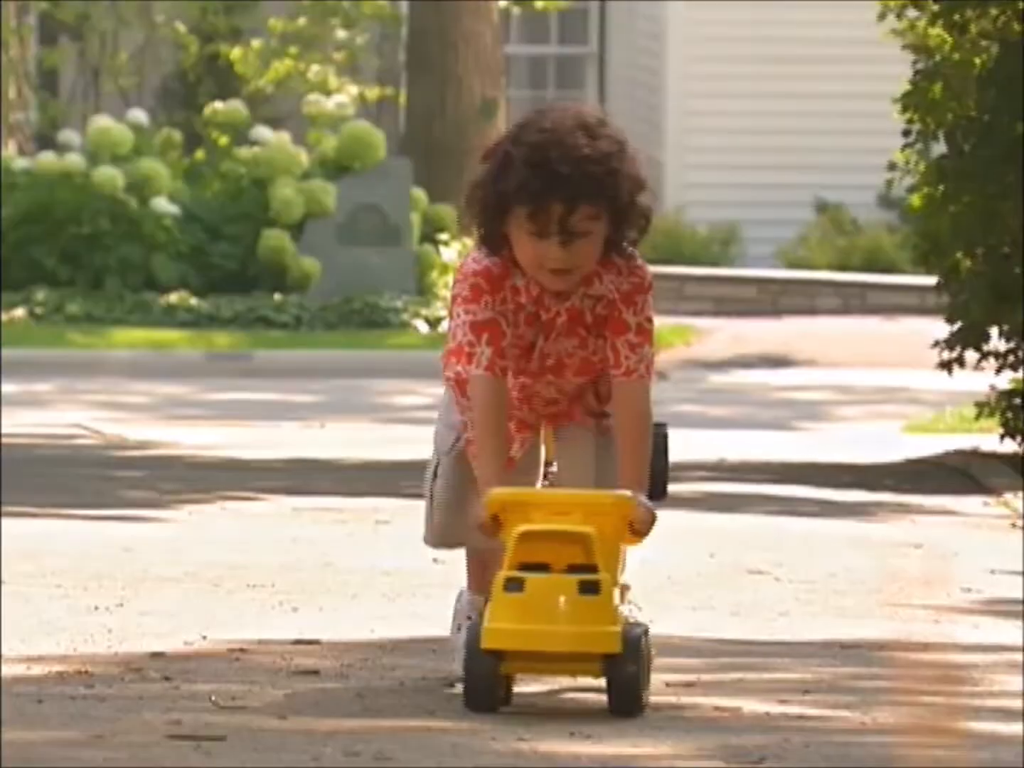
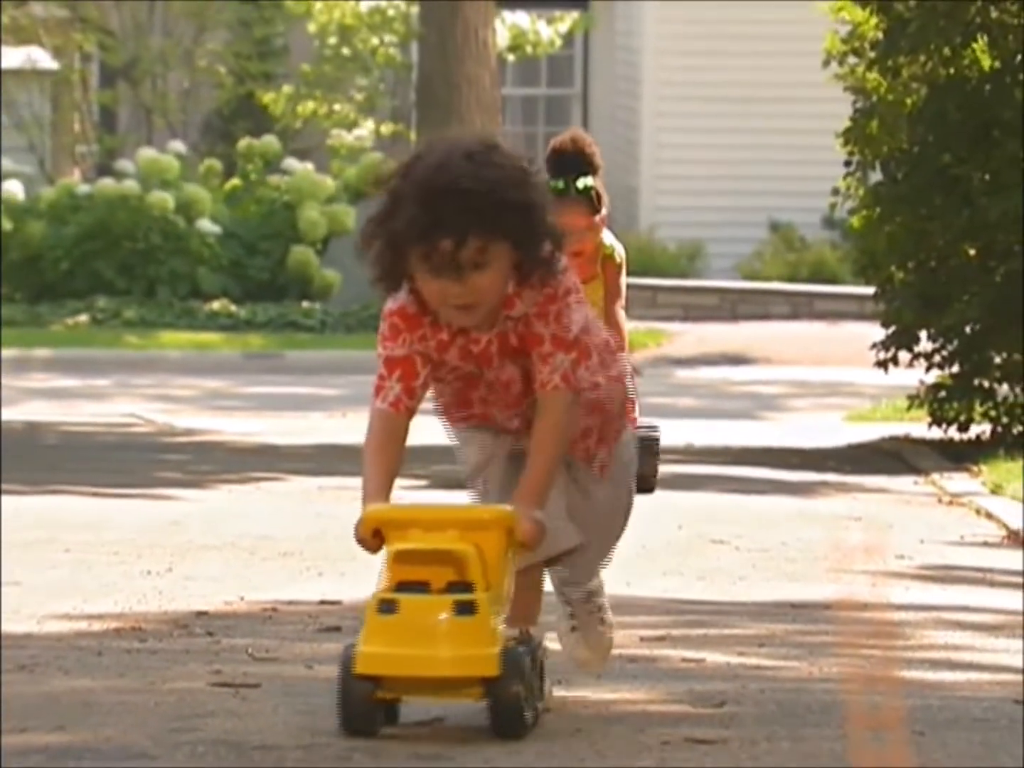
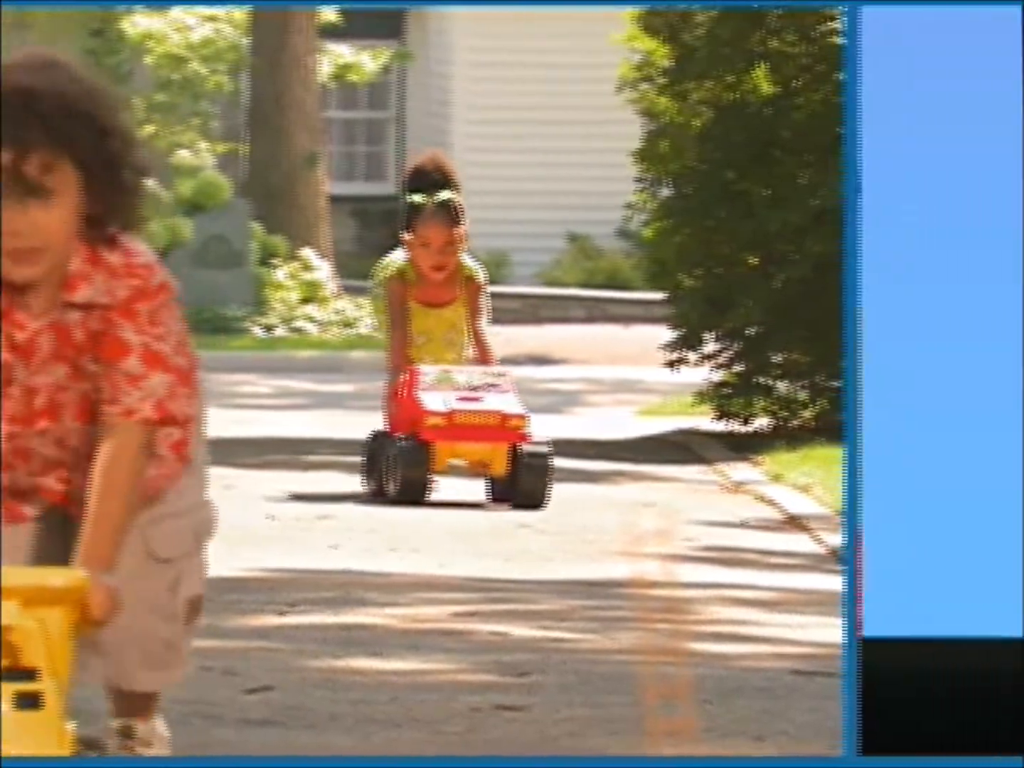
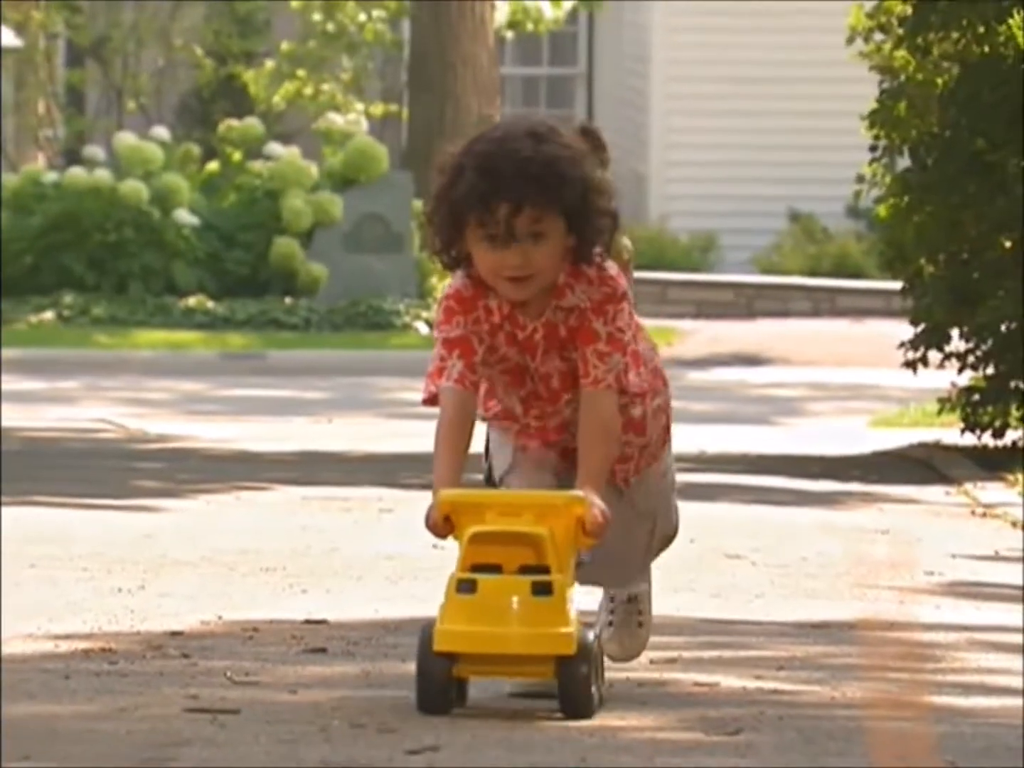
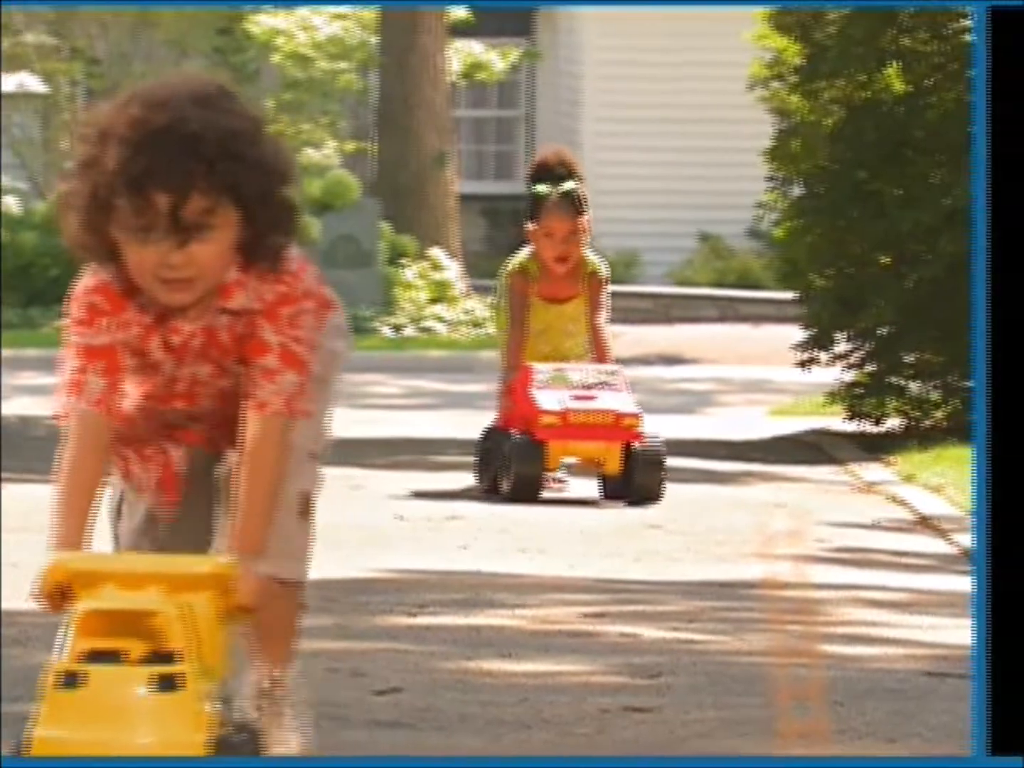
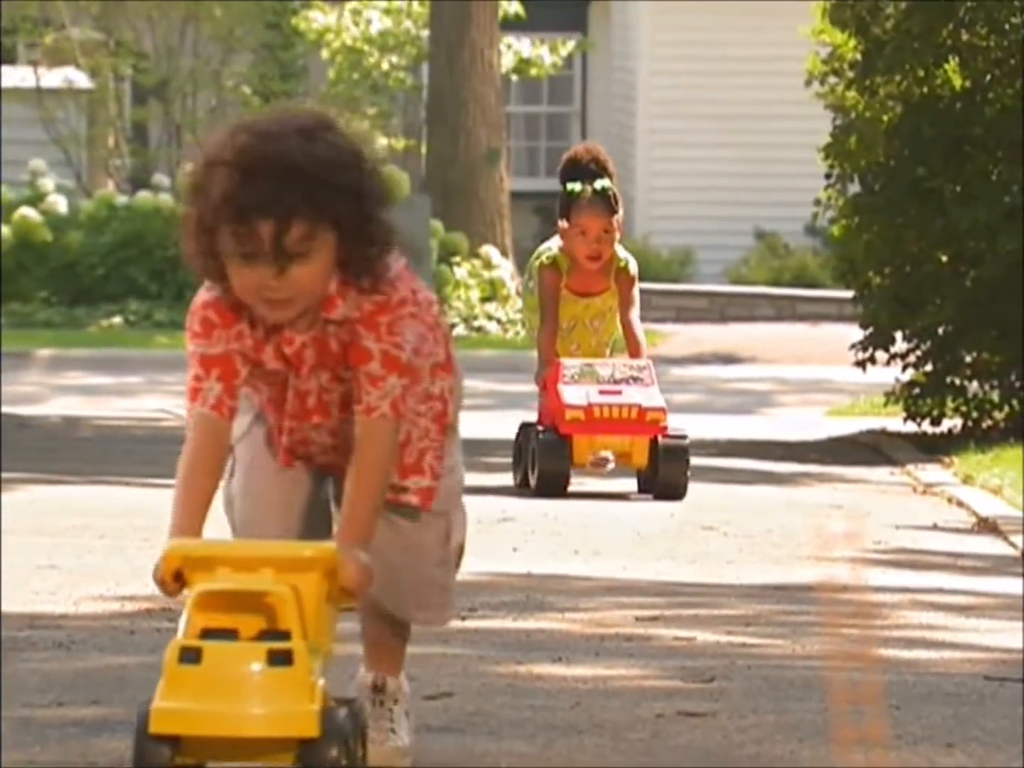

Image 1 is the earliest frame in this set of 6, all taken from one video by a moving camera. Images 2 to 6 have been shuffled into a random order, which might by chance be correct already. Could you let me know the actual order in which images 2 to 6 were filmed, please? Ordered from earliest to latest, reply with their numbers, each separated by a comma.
4, 2, 6, 5, 3
